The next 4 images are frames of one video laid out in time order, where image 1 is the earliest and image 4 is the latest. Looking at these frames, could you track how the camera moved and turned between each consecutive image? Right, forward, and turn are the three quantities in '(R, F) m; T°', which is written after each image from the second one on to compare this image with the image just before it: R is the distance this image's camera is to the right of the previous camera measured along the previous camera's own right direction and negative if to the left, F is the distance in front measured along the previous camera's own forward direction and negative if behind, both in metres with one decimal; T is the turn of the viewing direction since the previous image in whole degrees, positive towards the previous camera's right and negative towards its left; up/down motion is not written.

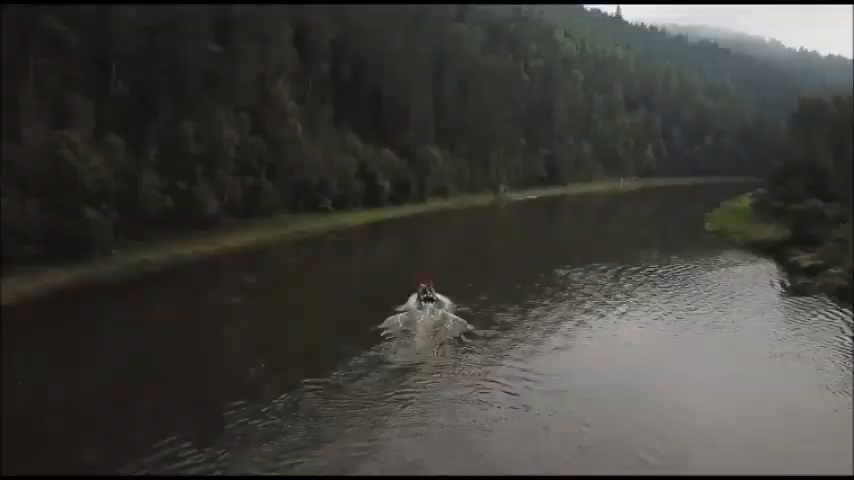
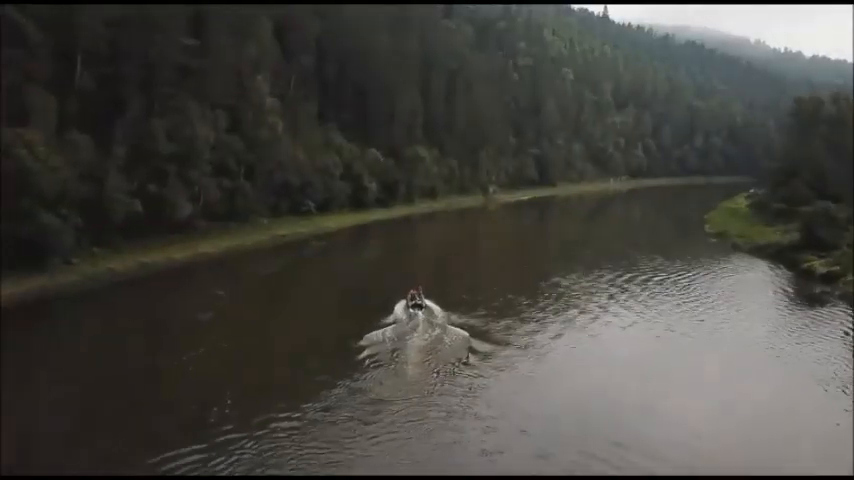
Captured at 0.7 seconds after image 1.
(-0.1, +2.3) m; +1°
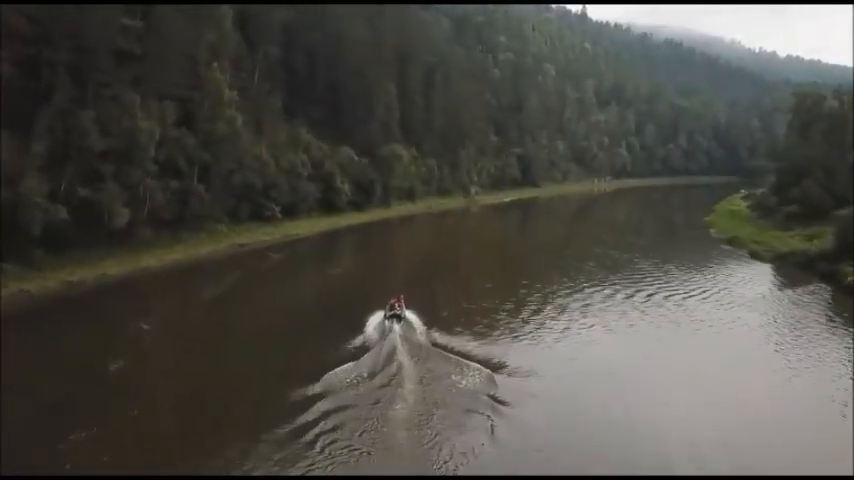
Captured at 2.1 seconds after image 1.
(-0.2, +4.8) m; +2°
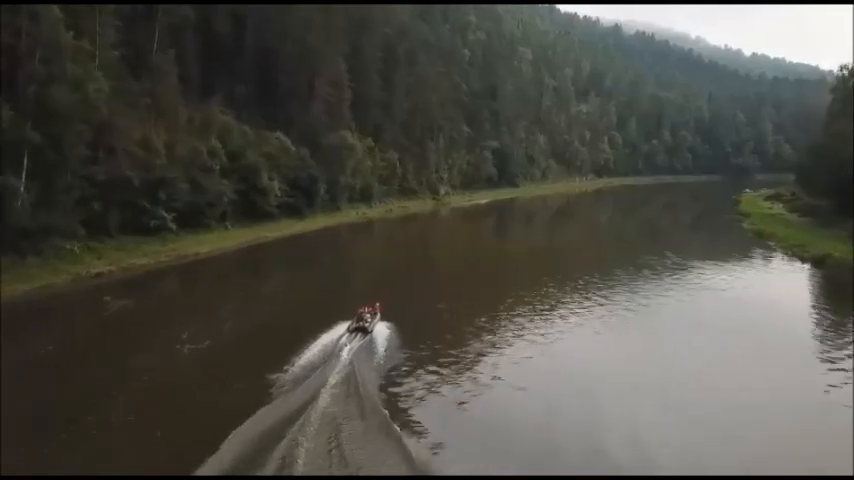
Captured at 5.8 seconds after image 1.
(+0.2, +12.6) m; +3°
